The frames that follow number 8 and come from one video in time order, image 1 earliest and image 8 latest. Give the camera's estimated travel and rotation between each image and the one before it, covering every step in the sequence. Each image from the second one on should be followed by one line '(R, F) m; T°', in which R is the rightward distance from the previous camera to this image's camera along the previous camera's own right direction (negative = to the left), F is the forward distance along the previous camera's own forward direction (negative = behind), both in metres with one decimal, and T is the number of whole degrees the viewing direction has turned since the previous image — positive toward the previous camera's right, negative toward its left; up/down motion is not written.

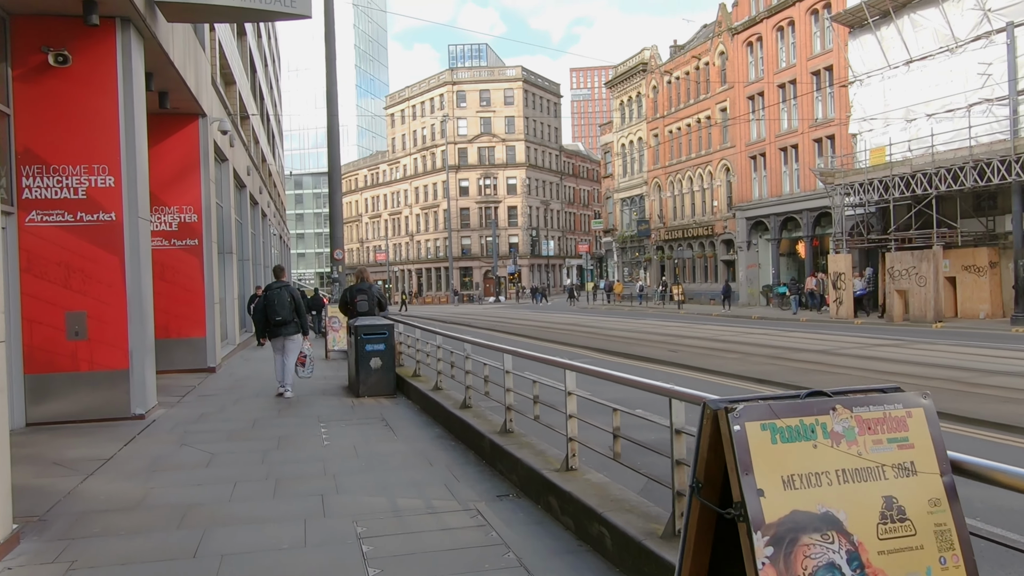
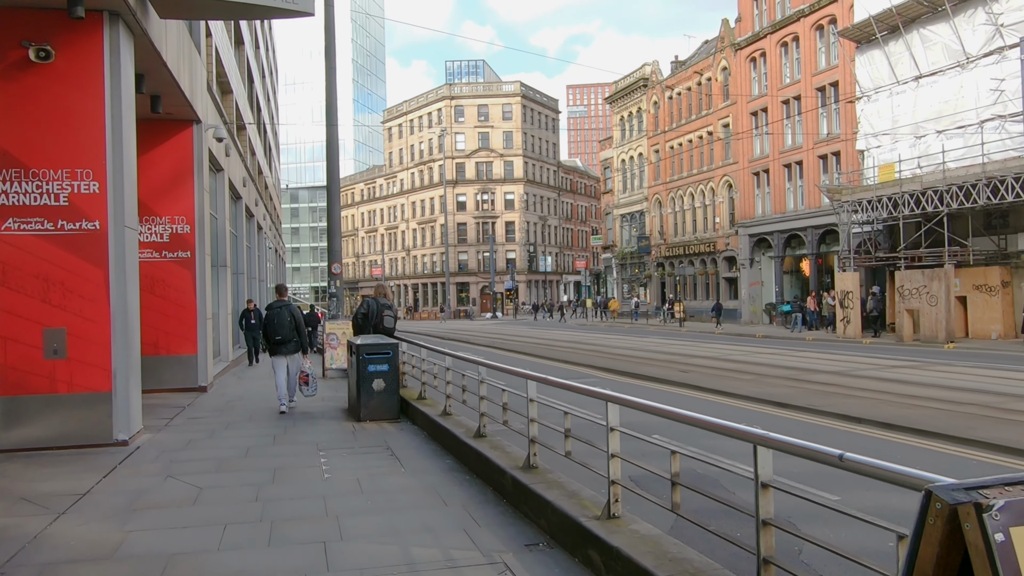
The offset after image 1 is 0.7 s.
(-0.2, +0.6) m; 0°
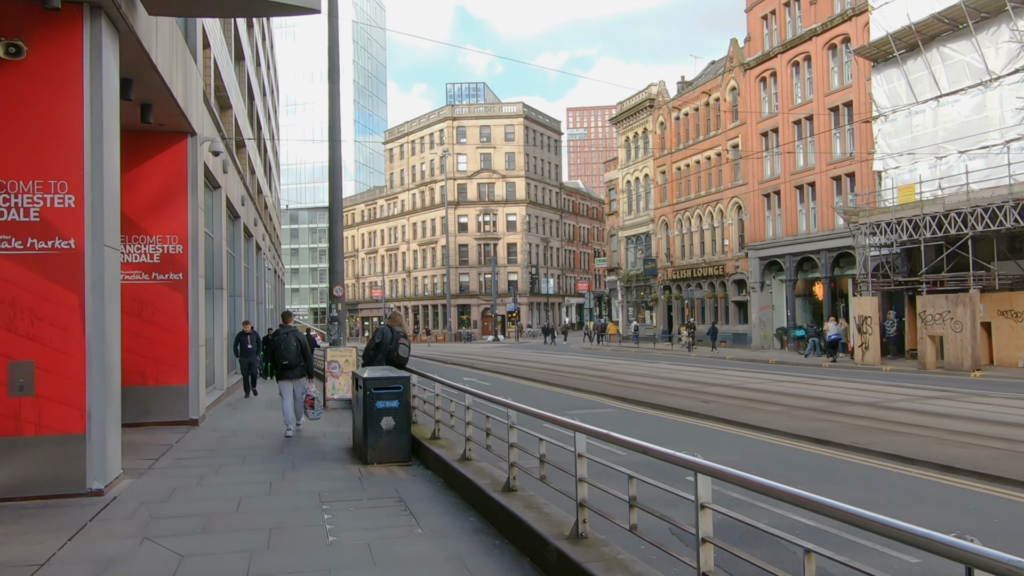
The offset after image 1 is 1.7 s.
(-0.3, +0.9) m; 0°
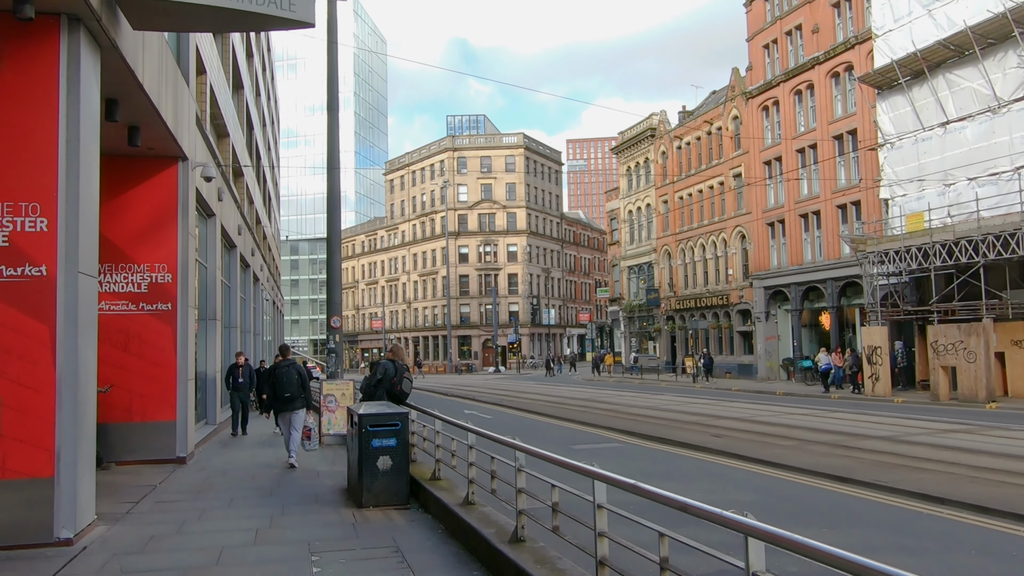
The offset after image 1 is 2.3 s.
(0.0, +0.5) m; 0°
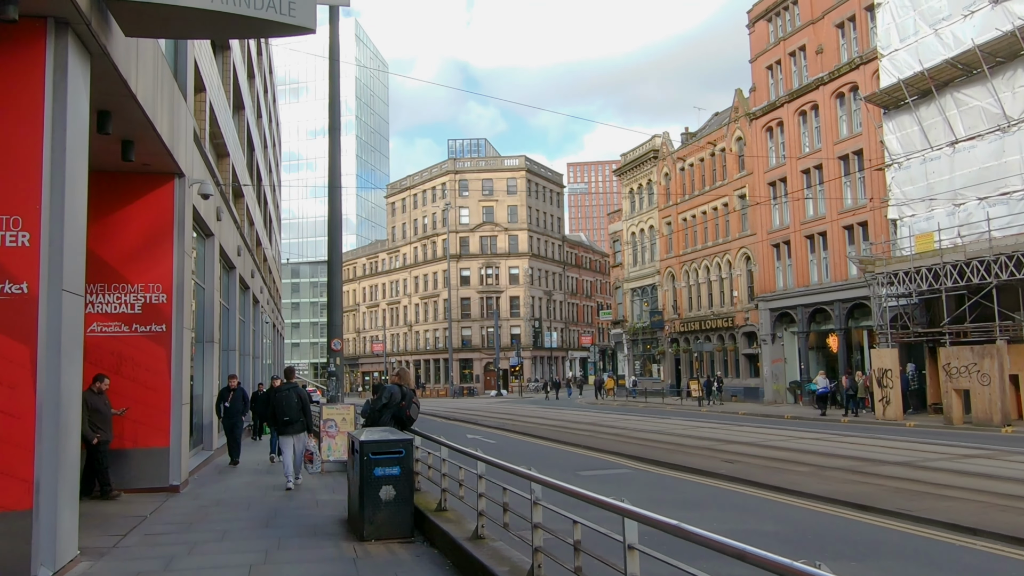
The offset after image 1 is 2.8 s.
(-0.1, +0.4) m; 0°
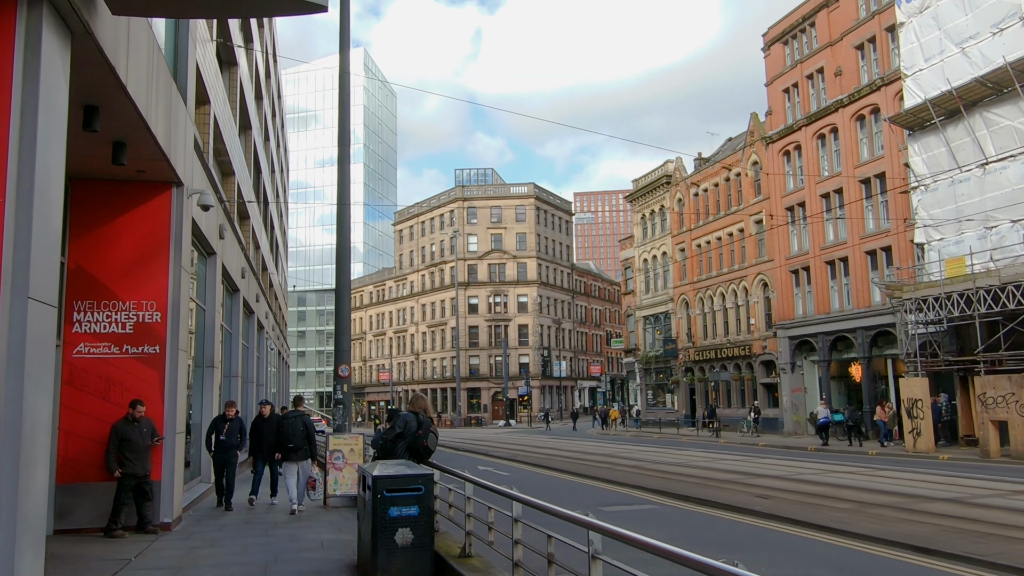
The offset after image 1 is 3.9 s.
(-0.2, +0.9) m; 0°
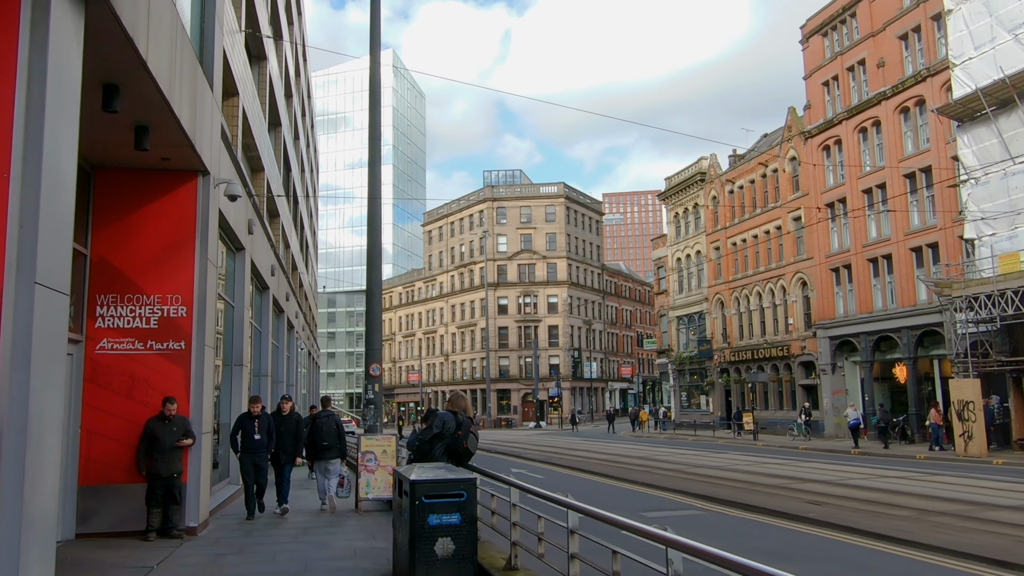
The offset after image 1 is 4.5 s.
(-0.2, +0.6) m; -2°
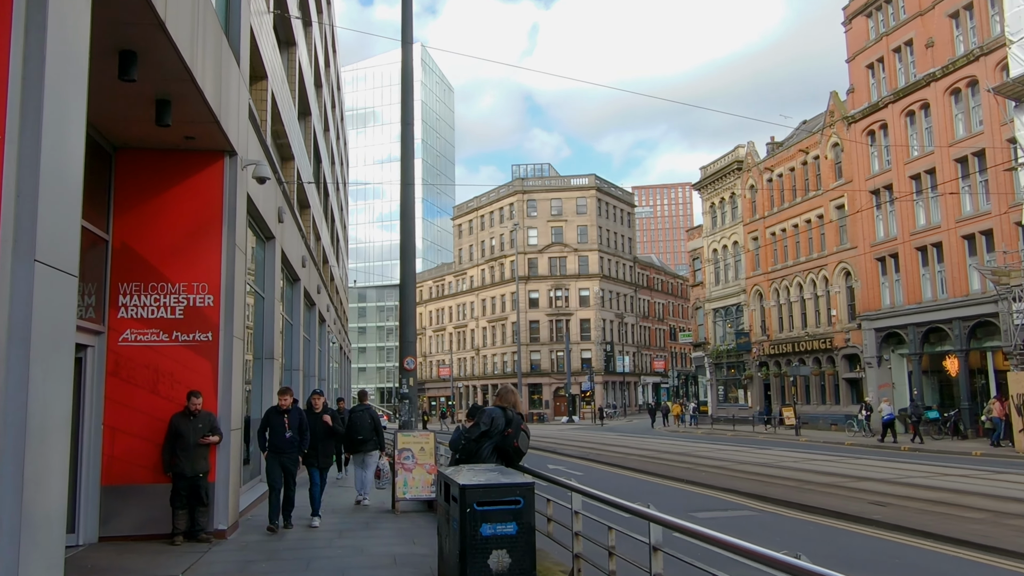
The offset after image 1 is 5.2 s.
(-0.2, +0.7) m; -2°
